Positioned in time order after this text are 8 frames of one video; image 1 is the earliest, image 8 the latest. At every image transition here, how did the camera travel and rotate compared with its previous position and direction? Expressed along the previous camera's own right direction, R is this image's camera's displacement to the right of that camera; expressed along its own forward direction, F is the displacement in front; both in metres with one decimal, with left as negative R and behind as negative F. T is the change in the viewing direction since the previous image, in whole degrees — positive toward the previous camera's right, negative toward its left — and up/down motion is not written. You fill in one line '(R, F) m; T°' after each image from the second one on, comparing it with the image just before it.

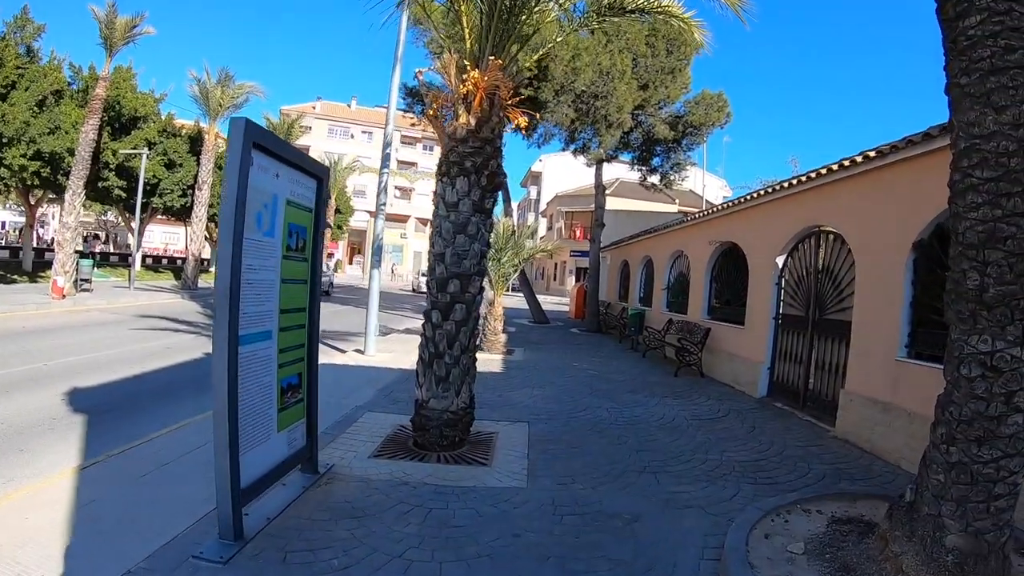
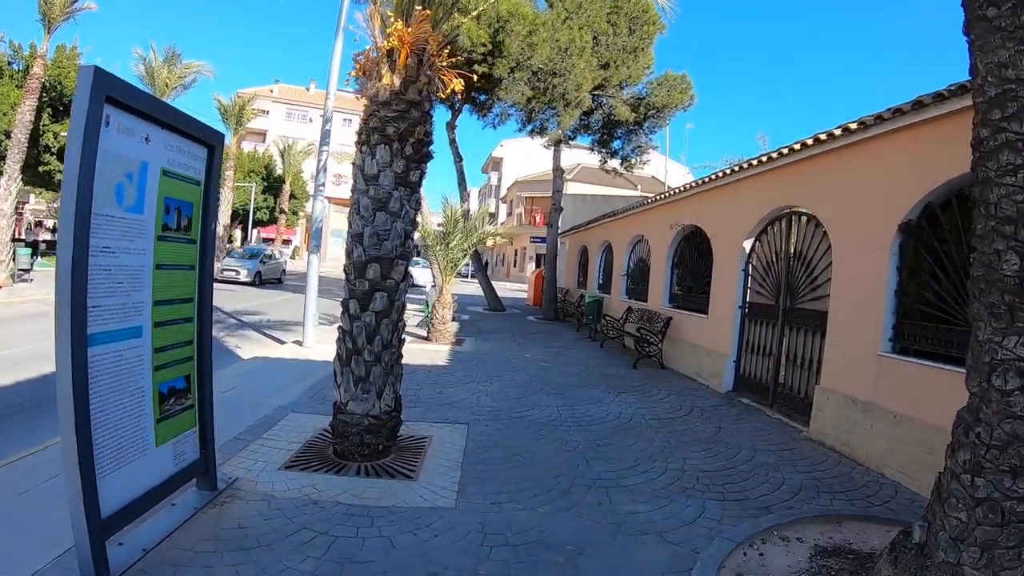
(+0.2, +0.8) m; +2°
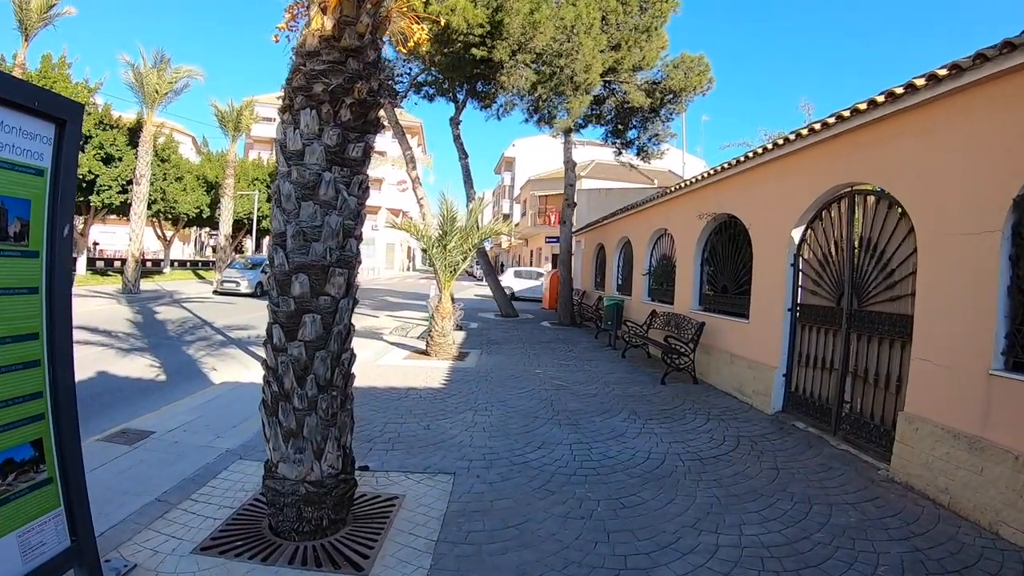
(+0.1, +1.4) m; -1°
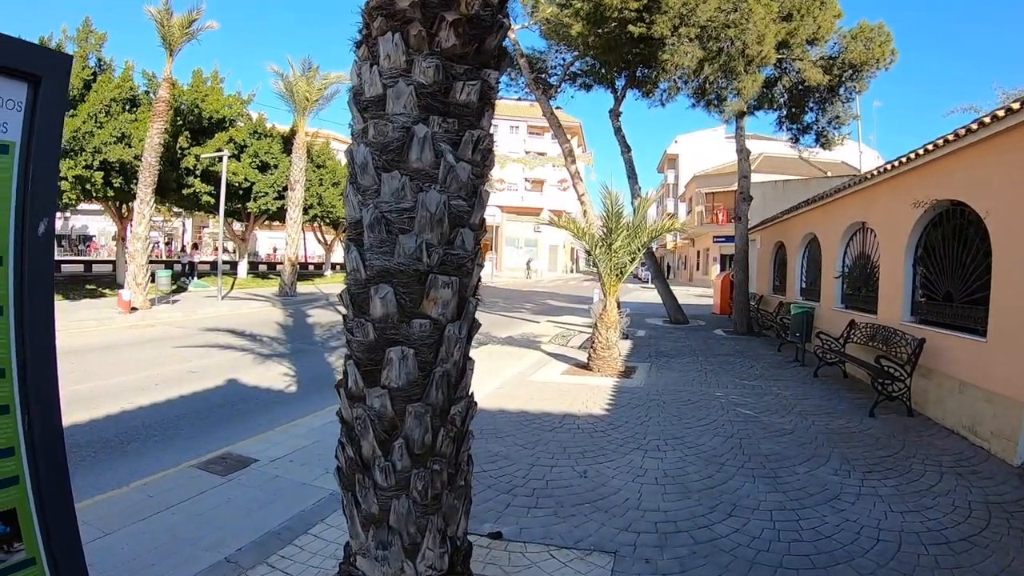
(-0.1, +1.2) m; -10°
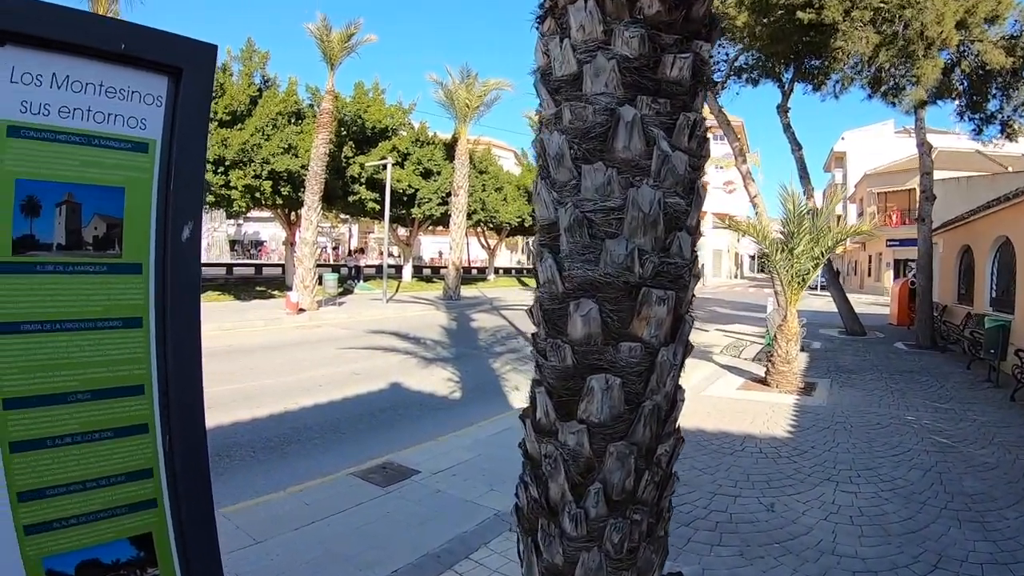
(-0.1, +0.3) m; -9°
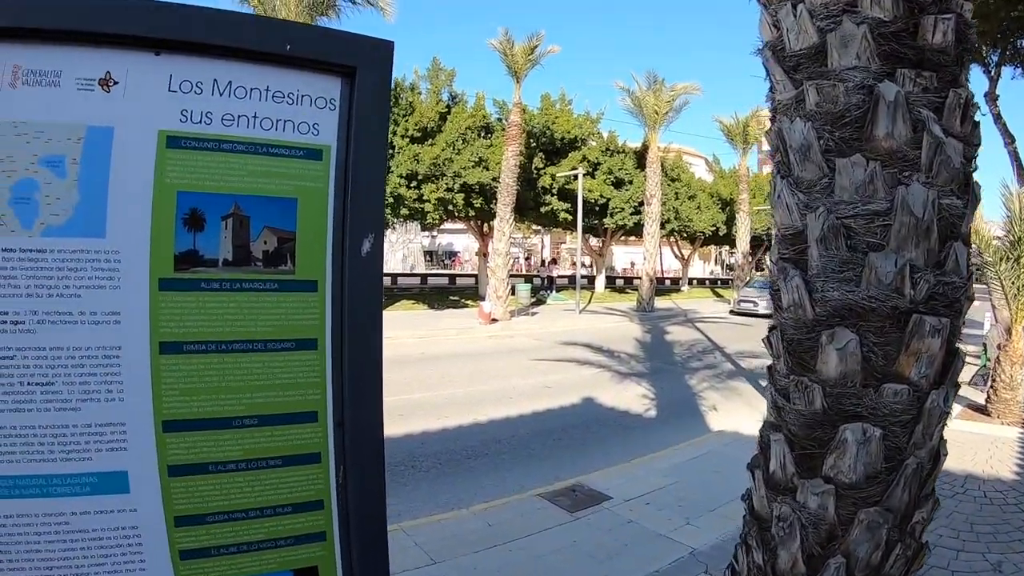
(-0.1, +0.2) m; -11°
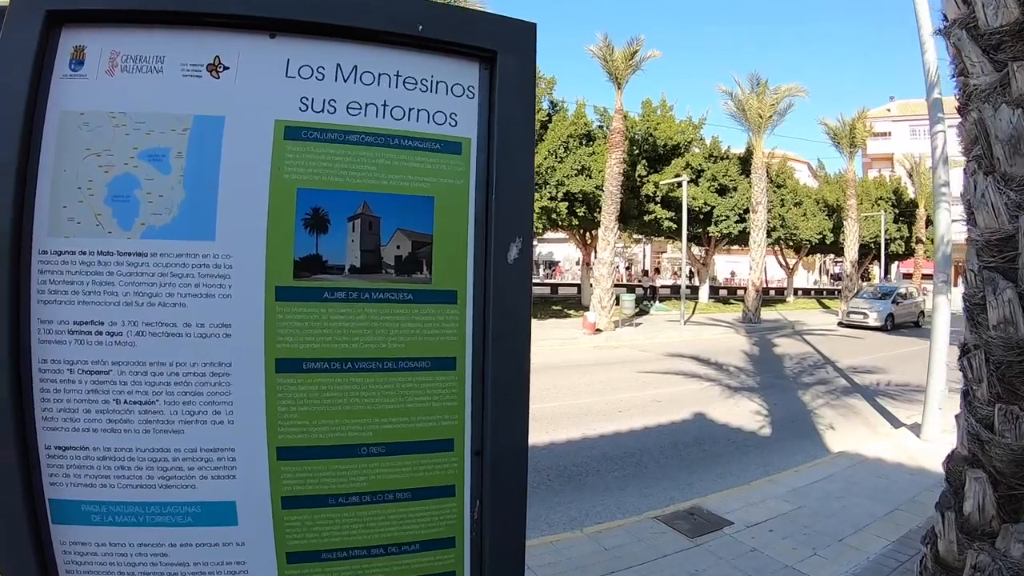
(-0.1, +0.2) m; -5°
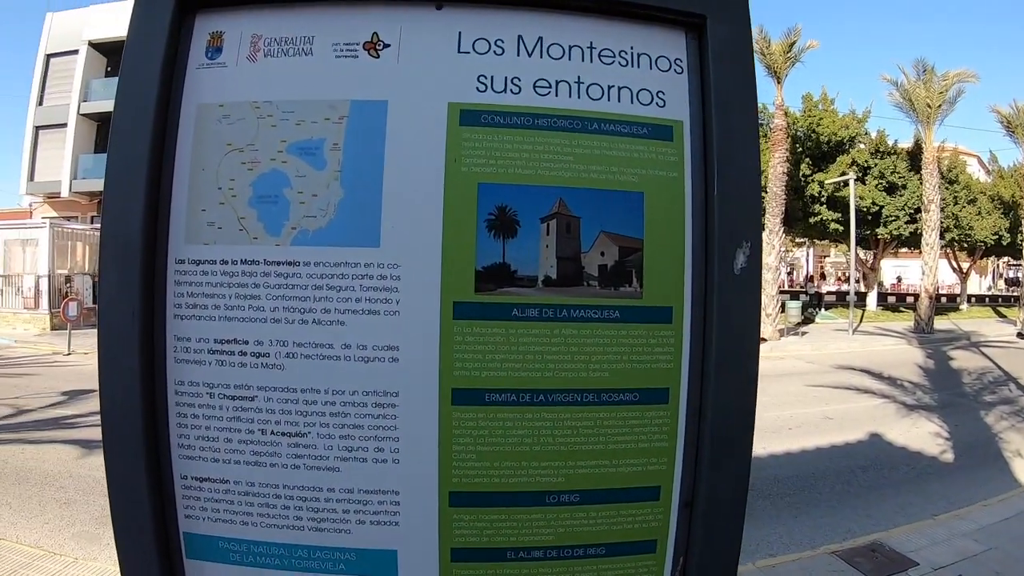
(-0.1, +0.2) m; -8°
